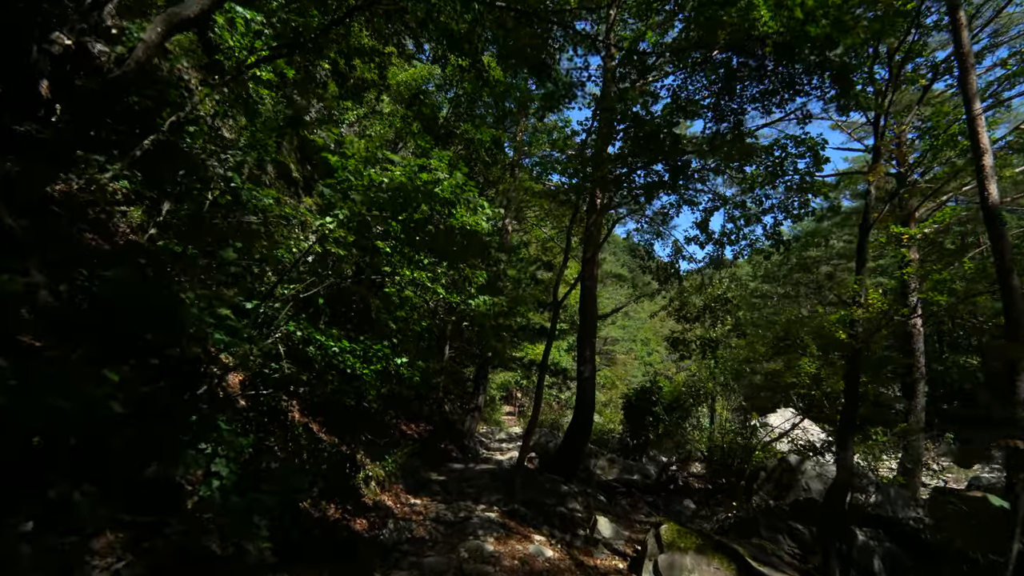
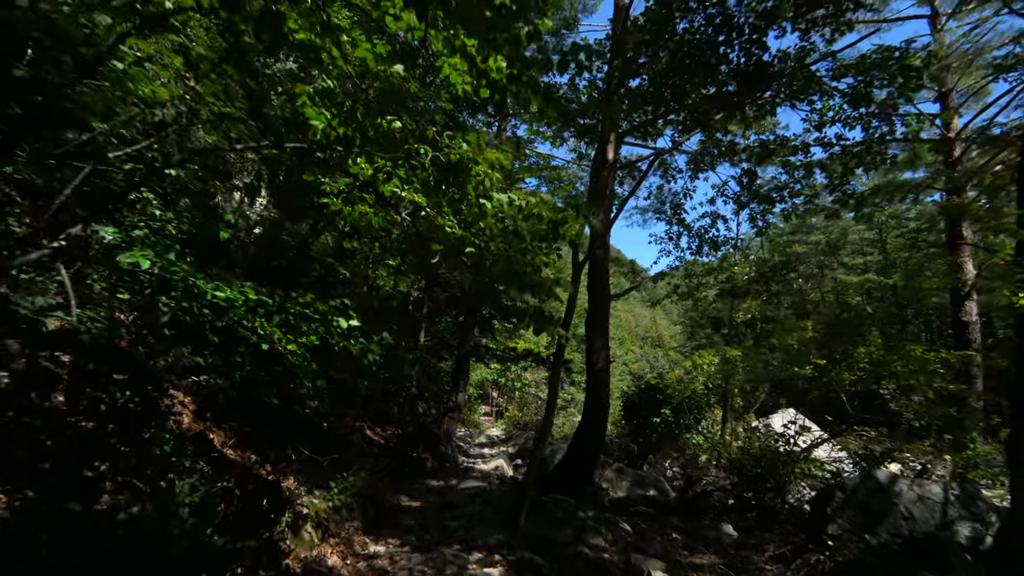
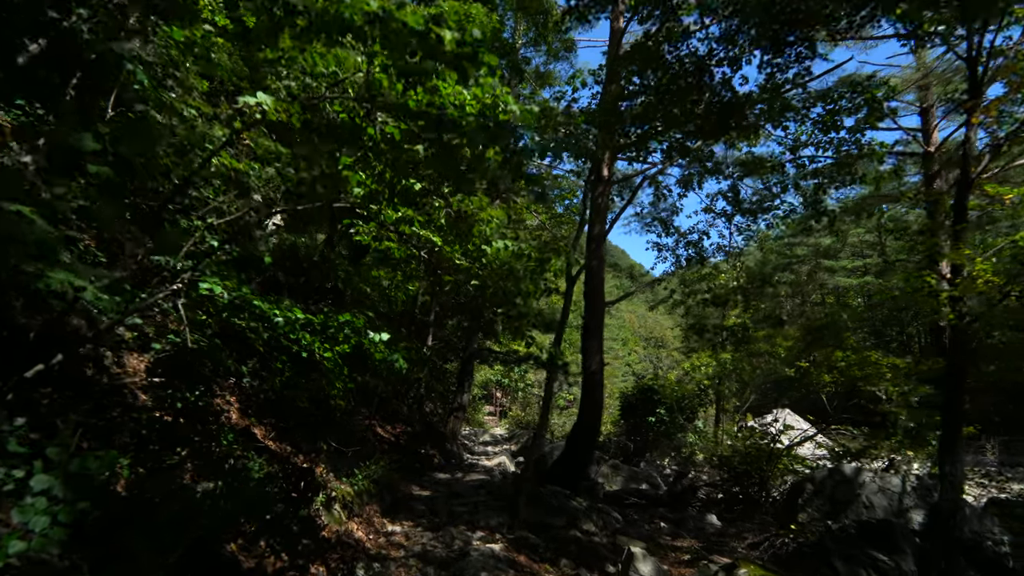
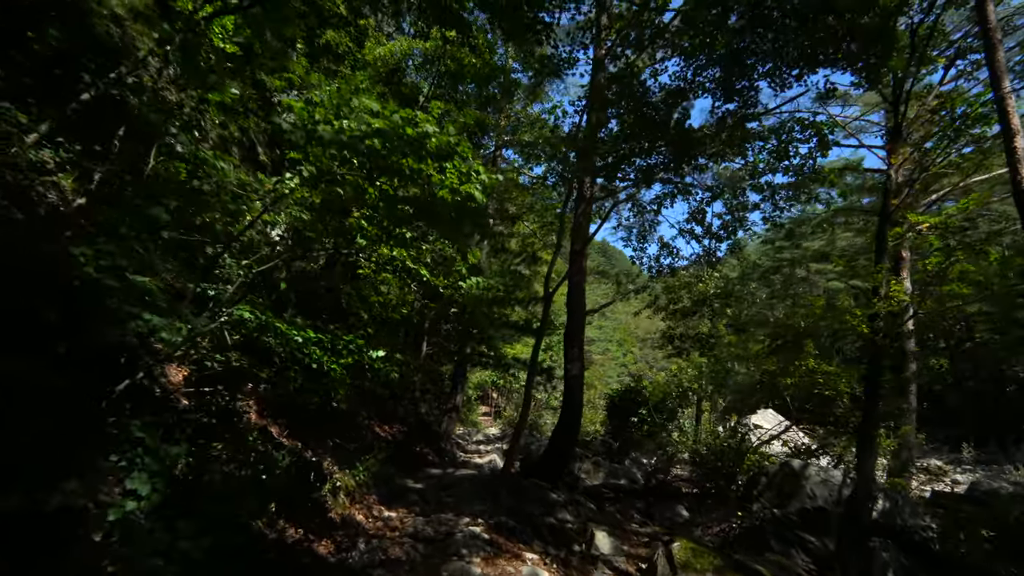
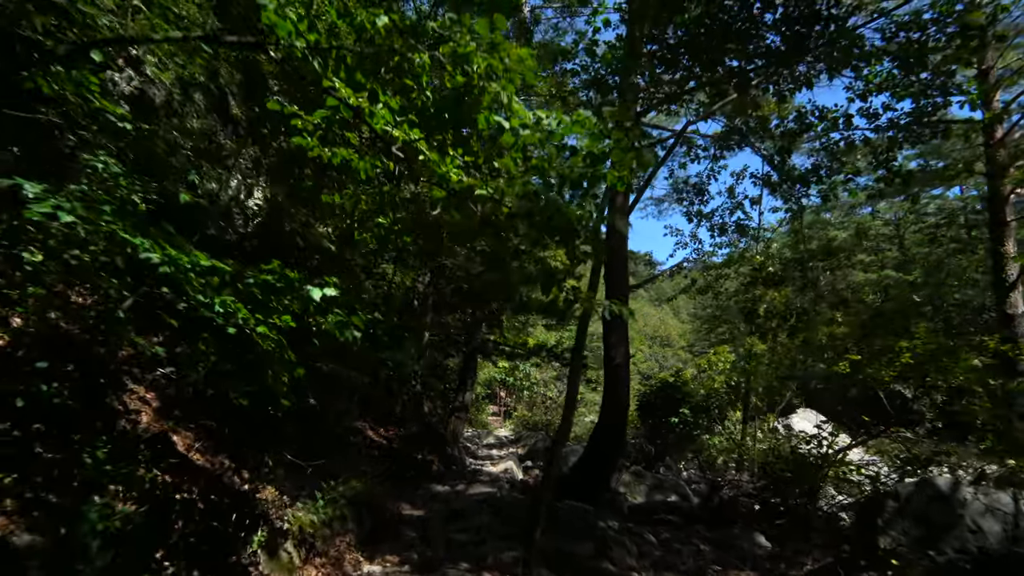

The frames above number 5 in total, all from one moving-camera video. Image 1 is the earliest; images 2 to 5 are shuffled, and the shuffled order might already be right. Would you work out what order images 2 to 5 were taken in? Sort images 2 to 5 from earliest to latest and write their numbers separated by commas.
4, 3, 2, 5
